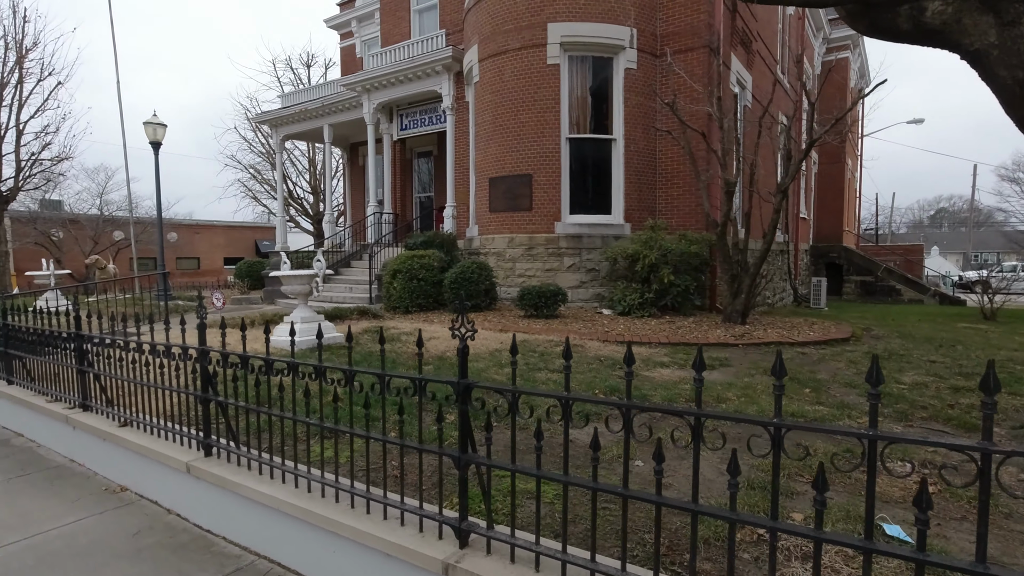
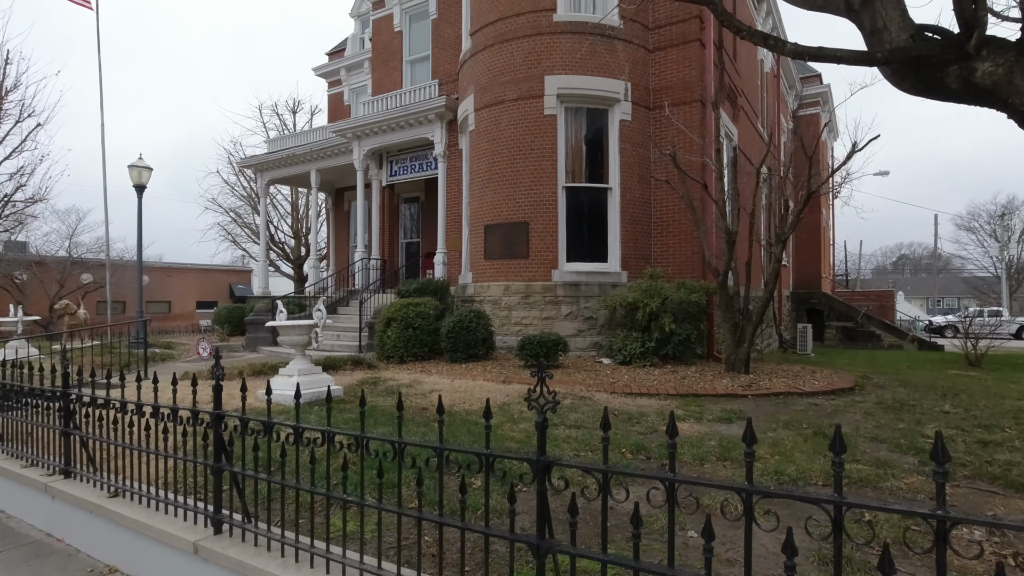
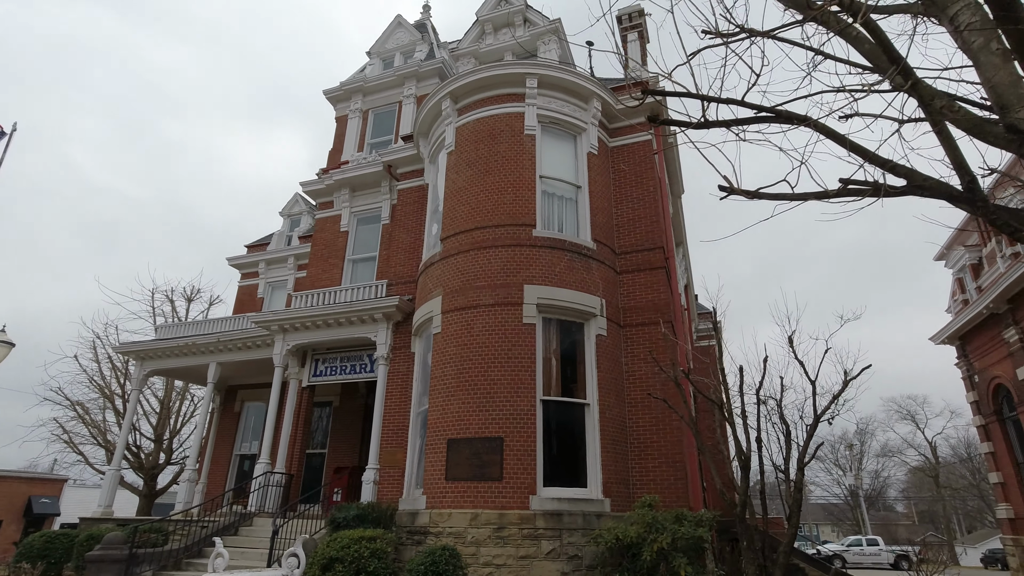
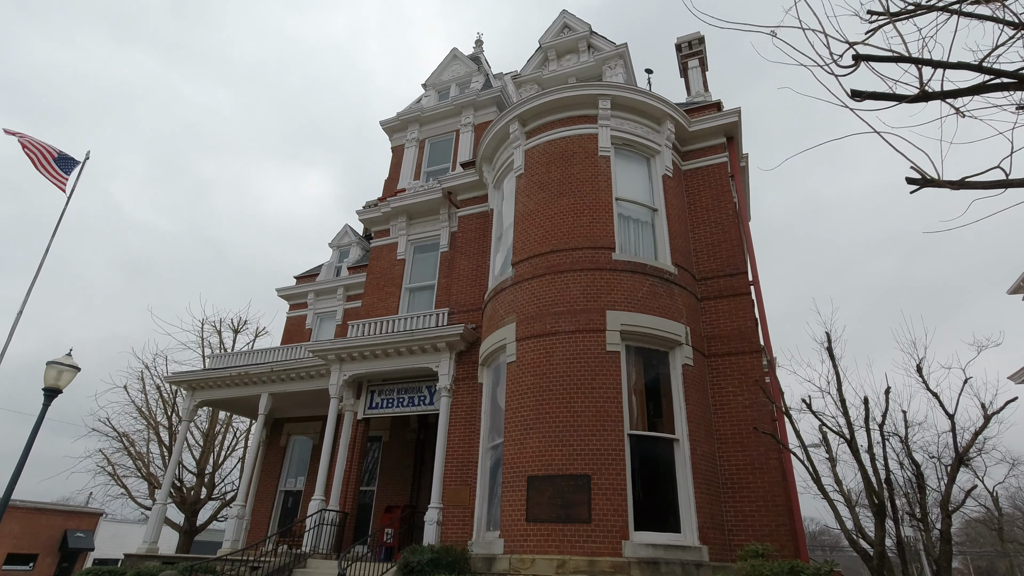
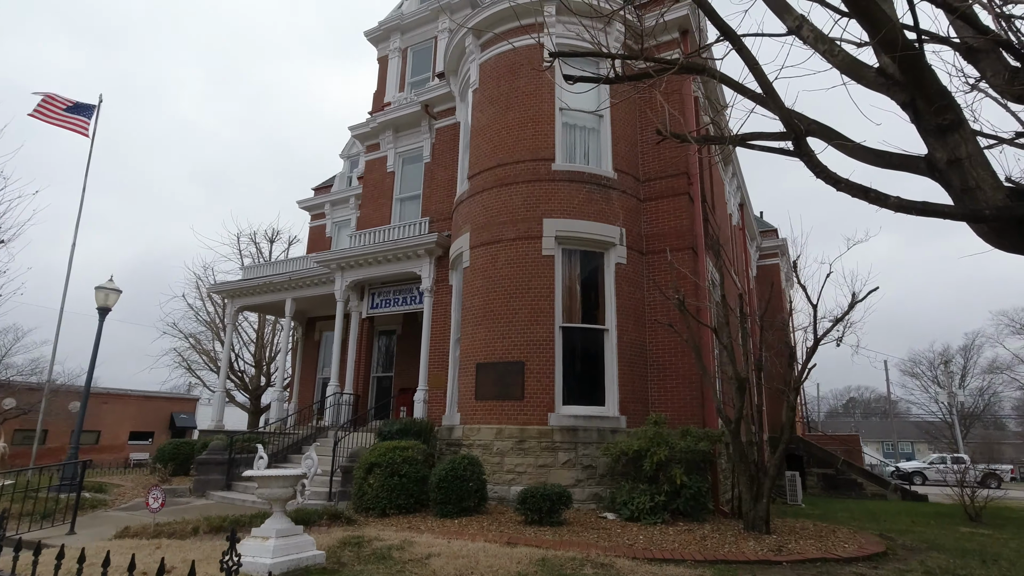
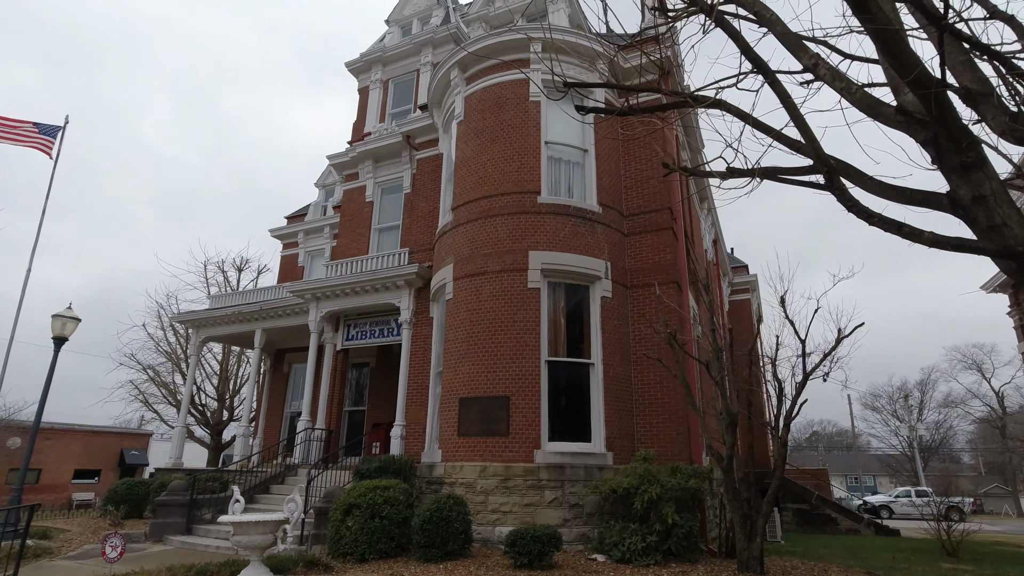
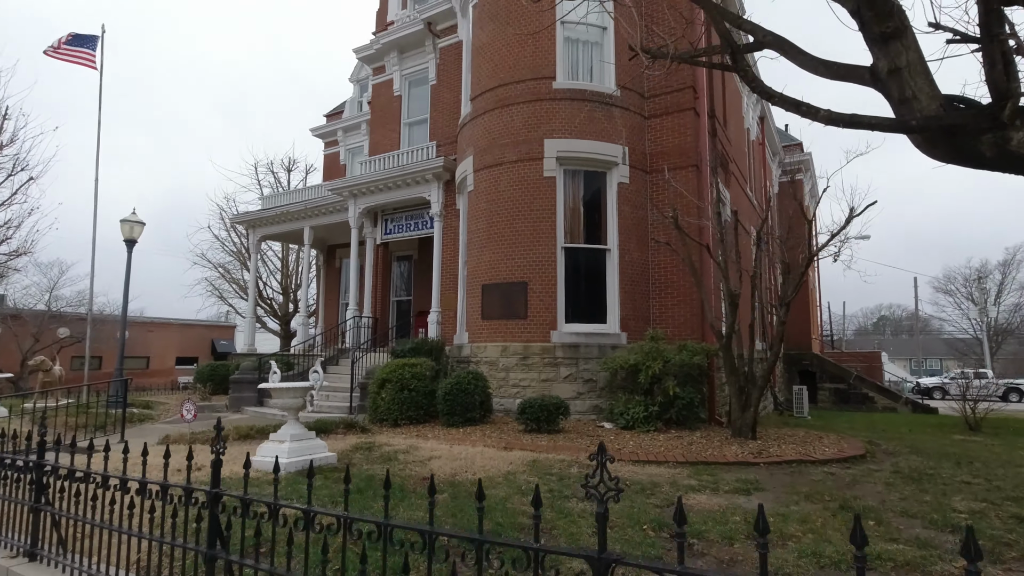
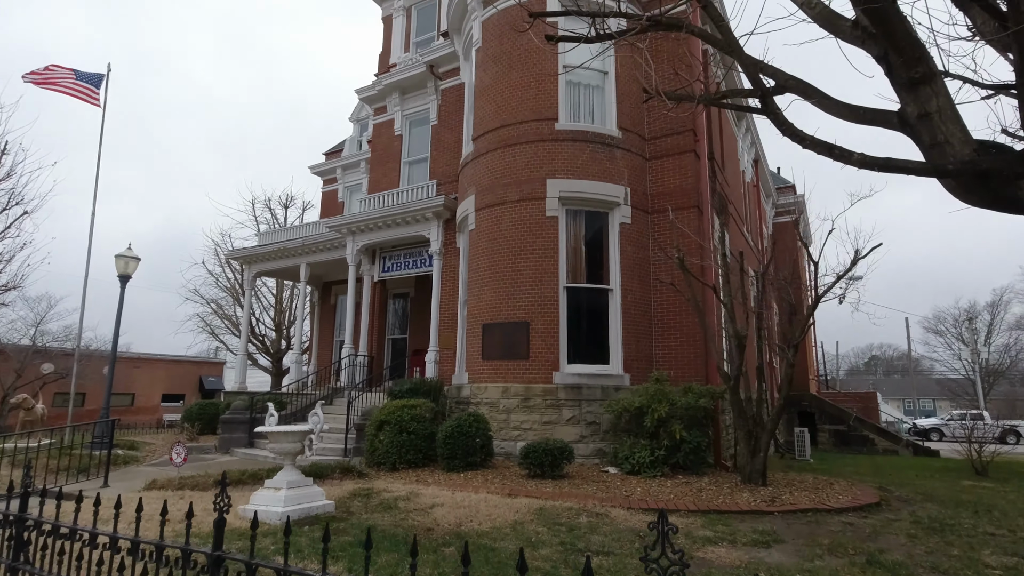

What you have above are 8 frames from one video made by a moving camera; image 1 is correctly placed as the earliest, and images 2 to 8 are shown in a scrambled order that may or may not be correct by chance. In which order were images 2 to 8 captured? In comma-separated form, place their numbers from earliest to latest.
2, 7, 8, 5, 6, 3, 4
